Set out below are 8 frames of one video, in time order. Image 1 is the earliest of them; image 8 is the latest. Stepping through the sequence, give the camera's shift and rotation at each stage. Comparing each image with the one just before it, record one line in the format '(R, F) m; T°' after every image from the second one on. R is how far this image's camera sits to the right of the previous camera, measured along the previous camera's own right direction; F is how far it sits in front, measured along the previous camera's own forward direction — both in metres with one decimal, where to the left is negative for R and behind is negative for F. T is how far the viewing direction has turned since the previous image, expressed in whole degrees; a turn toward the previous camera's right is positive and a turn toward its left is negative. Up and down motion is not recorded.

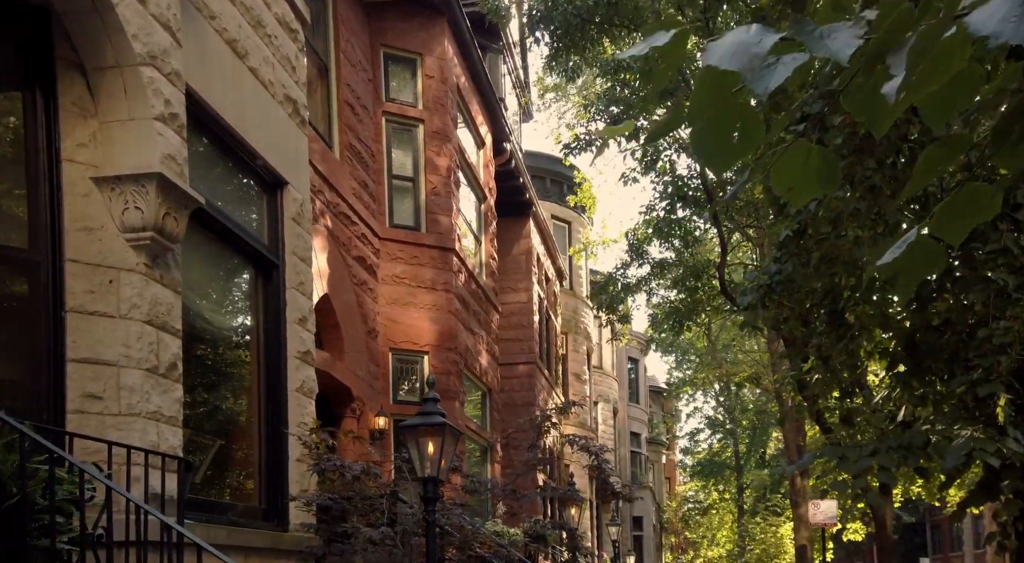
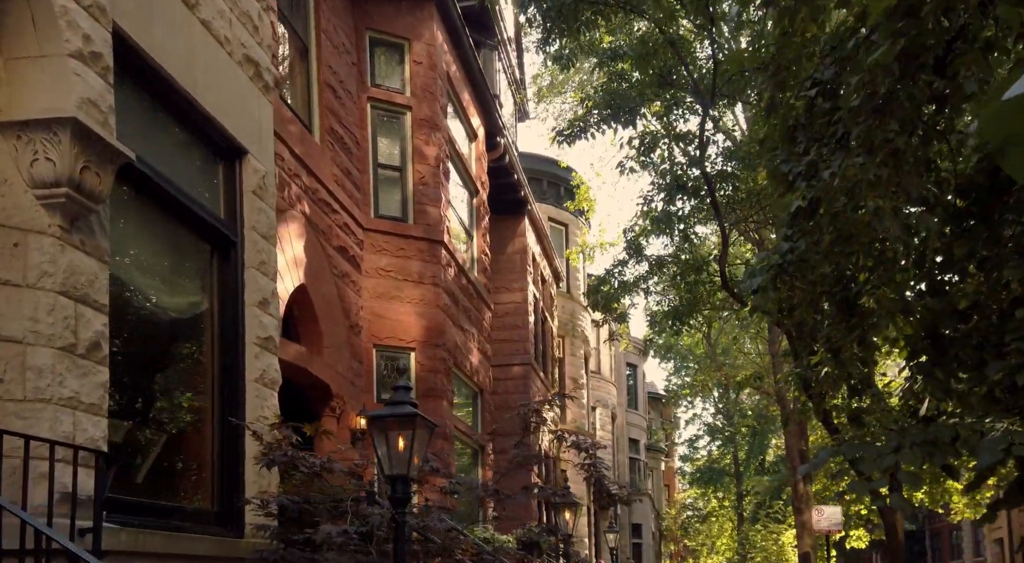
(+0.1, +0.7) m; 0°
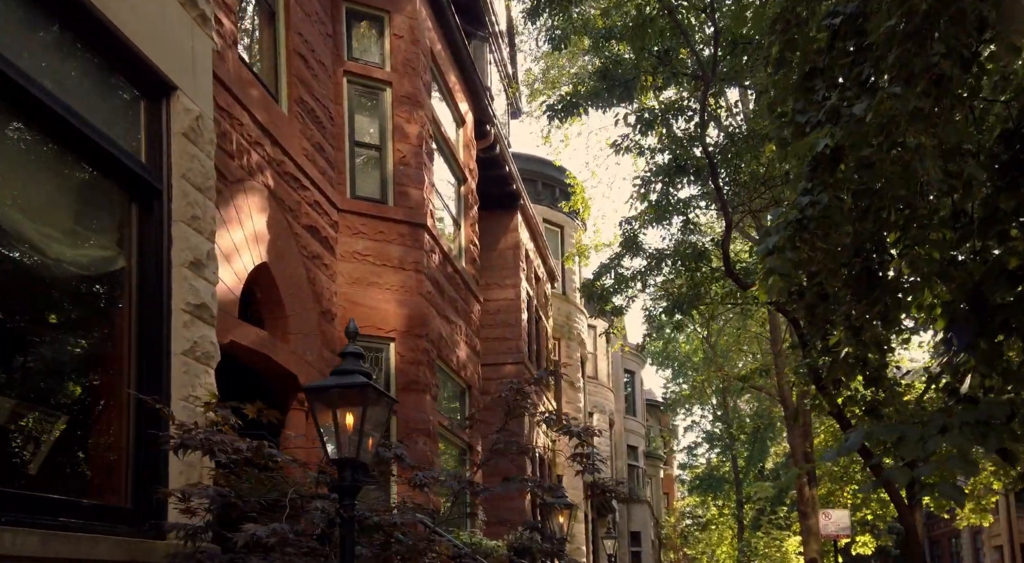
(+0.1, +0.9) m; 0°
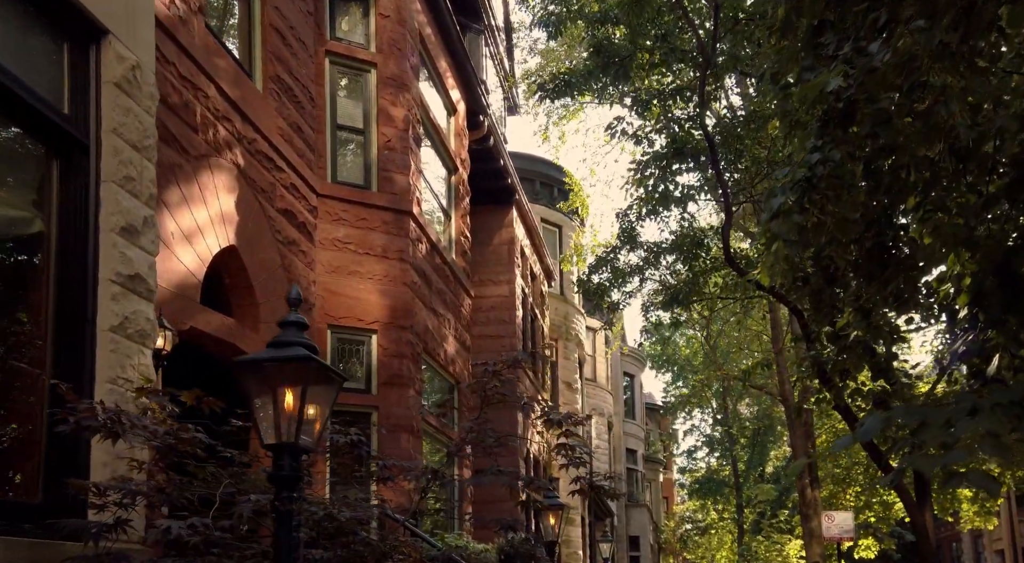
(+0.1, +0.6) m; 0°
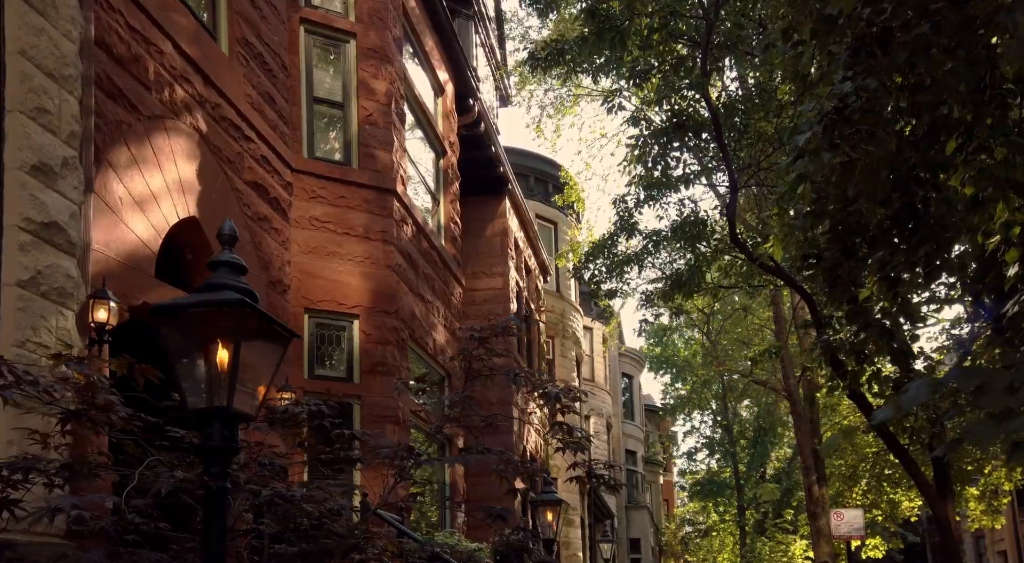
(+0.1, +0.7) m; 0°
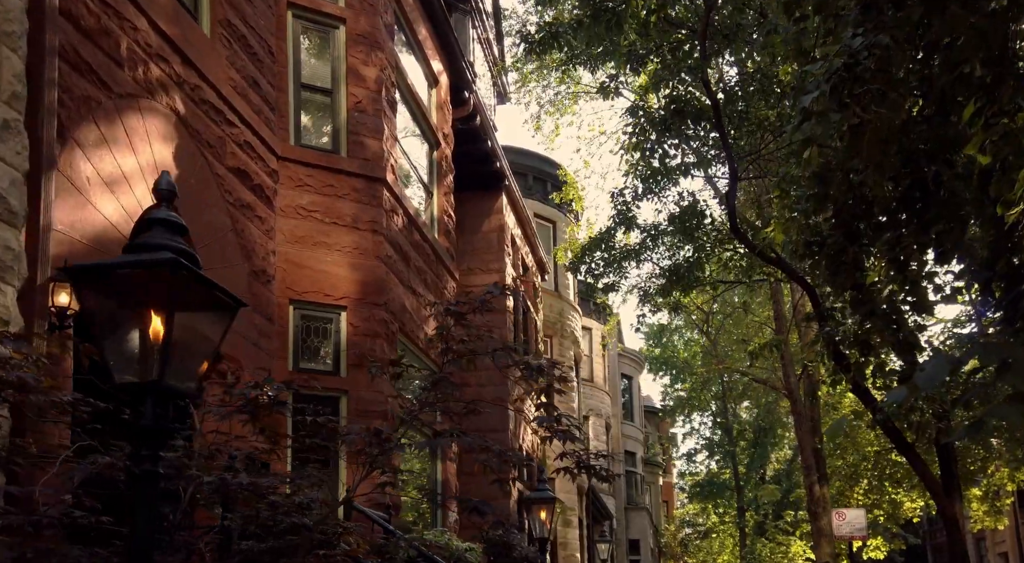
(+0.1, +0.3) m; 0°
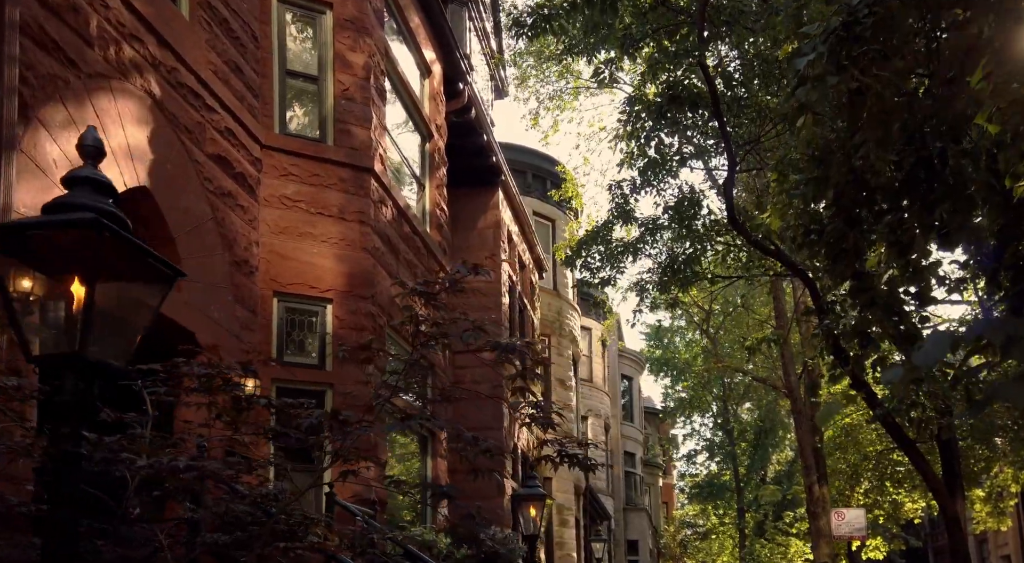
(+0.1, +0.3) m; 0°
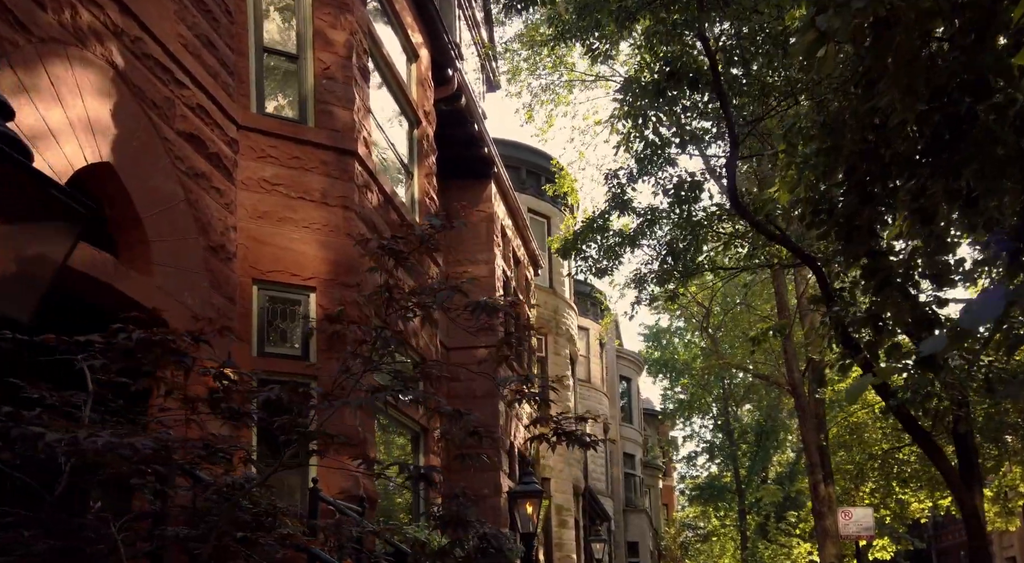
(0.0, +0.5) m; 0°
